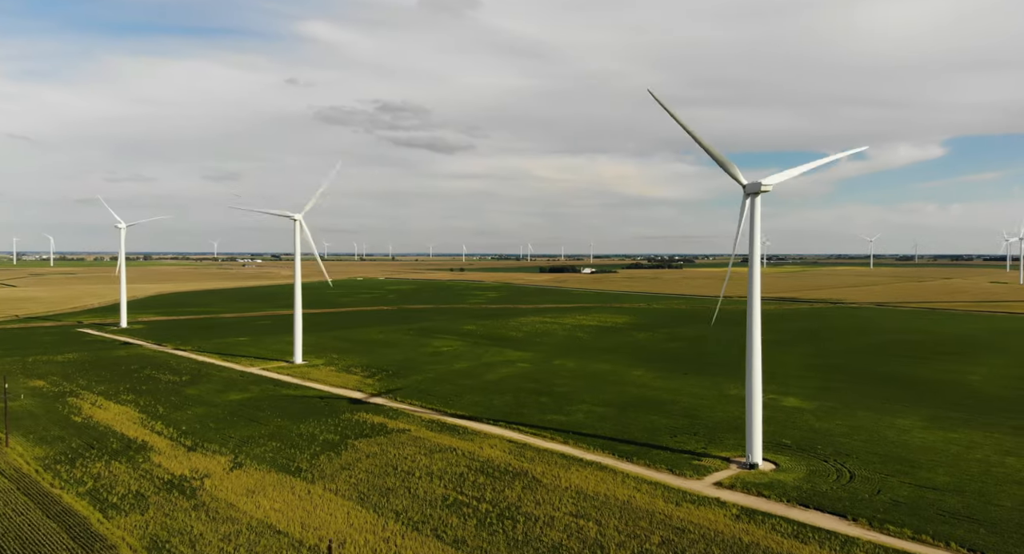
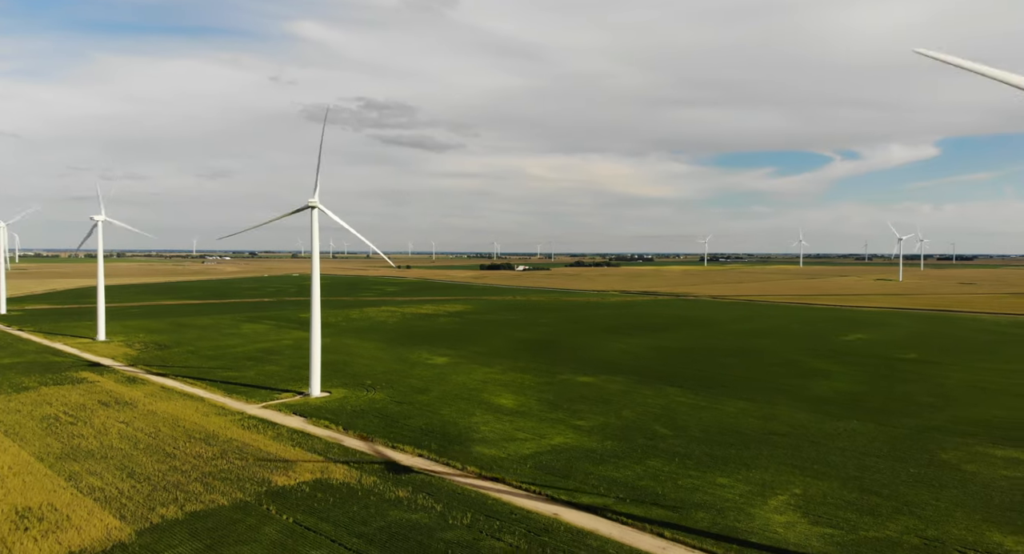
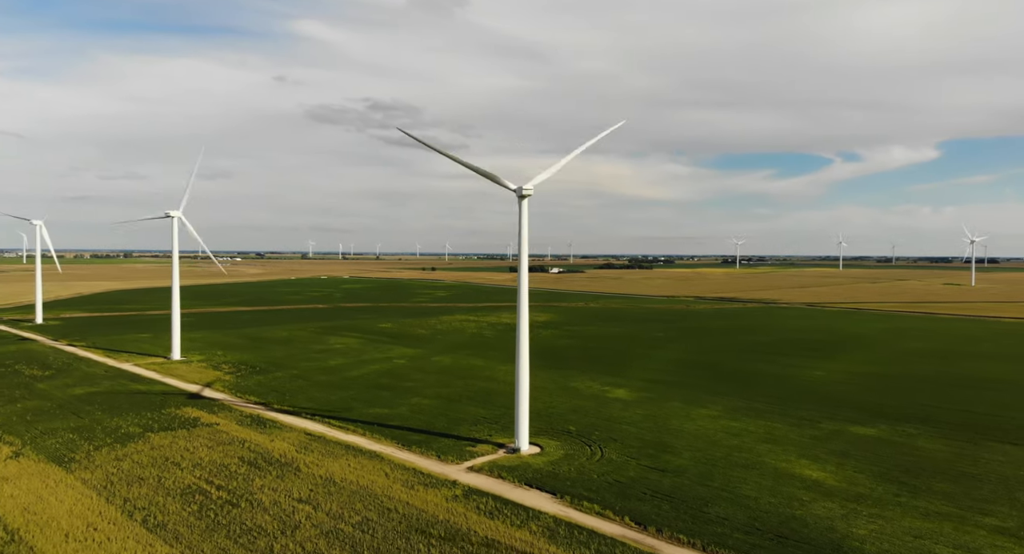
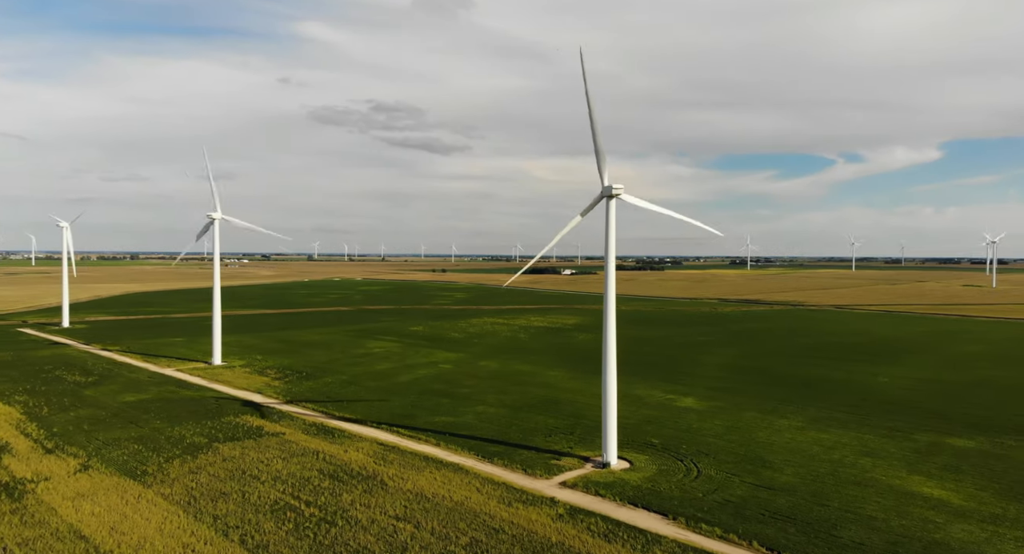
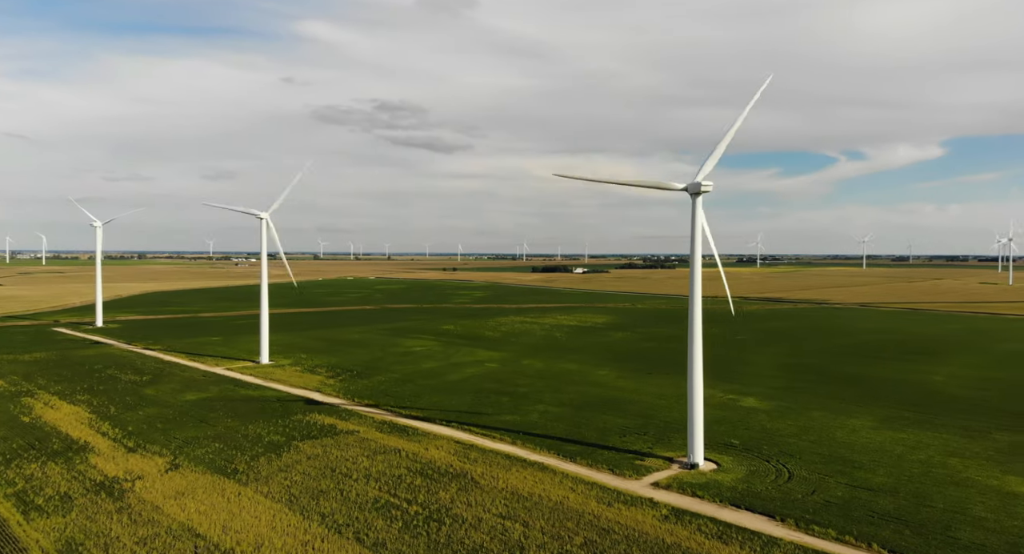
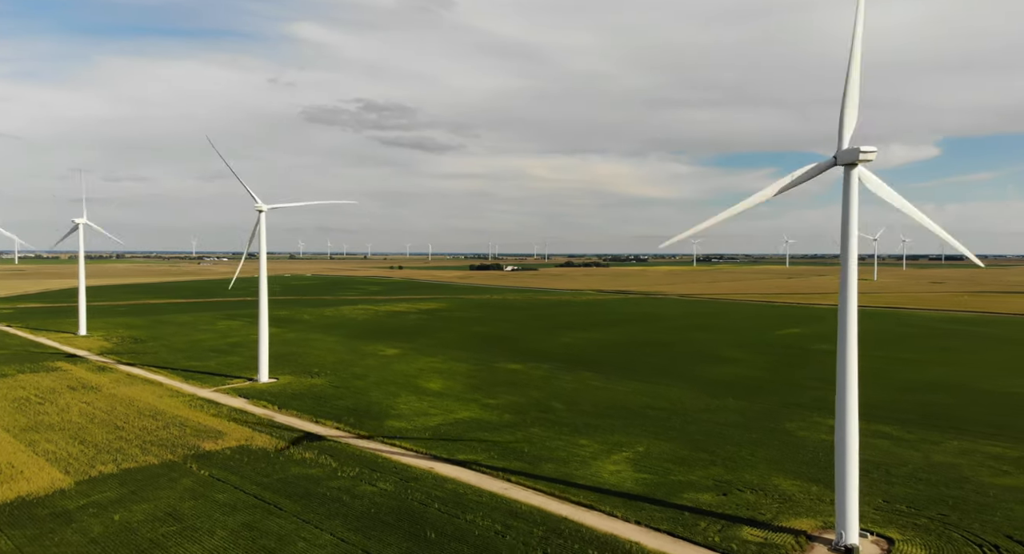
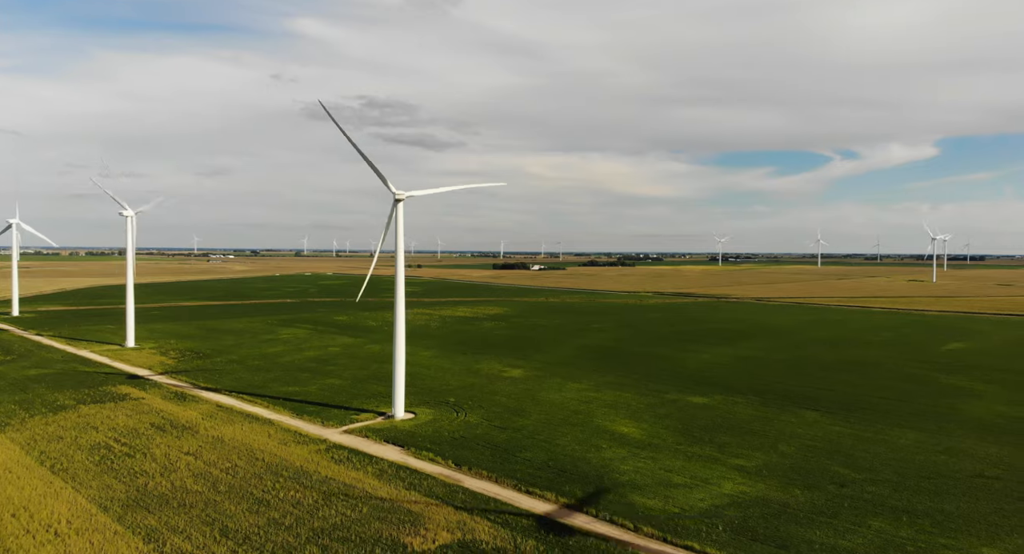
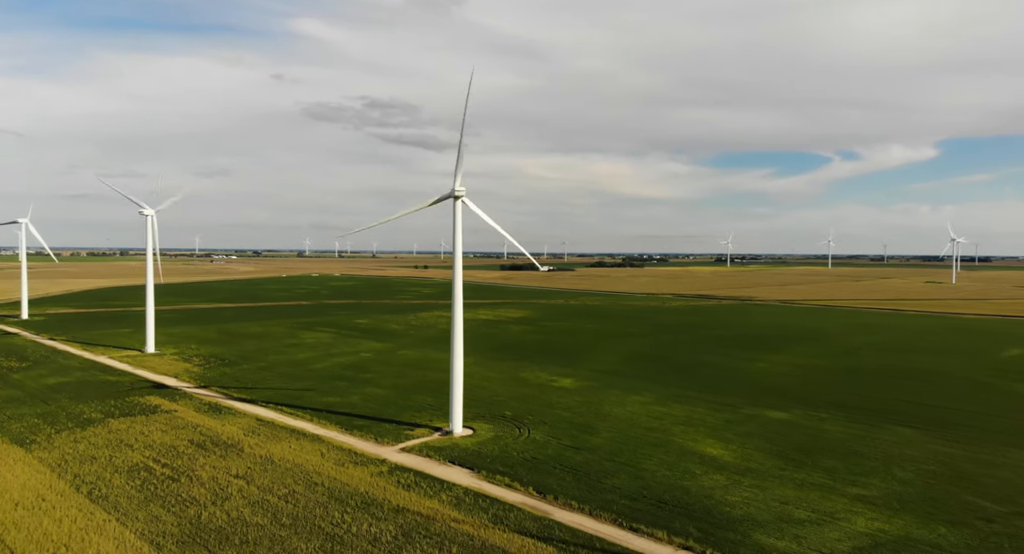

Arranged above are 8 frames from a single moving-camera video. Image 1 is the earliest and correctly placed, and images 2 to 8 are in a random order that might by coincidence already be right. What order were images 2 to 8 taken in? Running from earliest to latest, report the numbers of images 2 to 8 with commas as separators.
5, 4, 3, 8, 7, 2, 6
